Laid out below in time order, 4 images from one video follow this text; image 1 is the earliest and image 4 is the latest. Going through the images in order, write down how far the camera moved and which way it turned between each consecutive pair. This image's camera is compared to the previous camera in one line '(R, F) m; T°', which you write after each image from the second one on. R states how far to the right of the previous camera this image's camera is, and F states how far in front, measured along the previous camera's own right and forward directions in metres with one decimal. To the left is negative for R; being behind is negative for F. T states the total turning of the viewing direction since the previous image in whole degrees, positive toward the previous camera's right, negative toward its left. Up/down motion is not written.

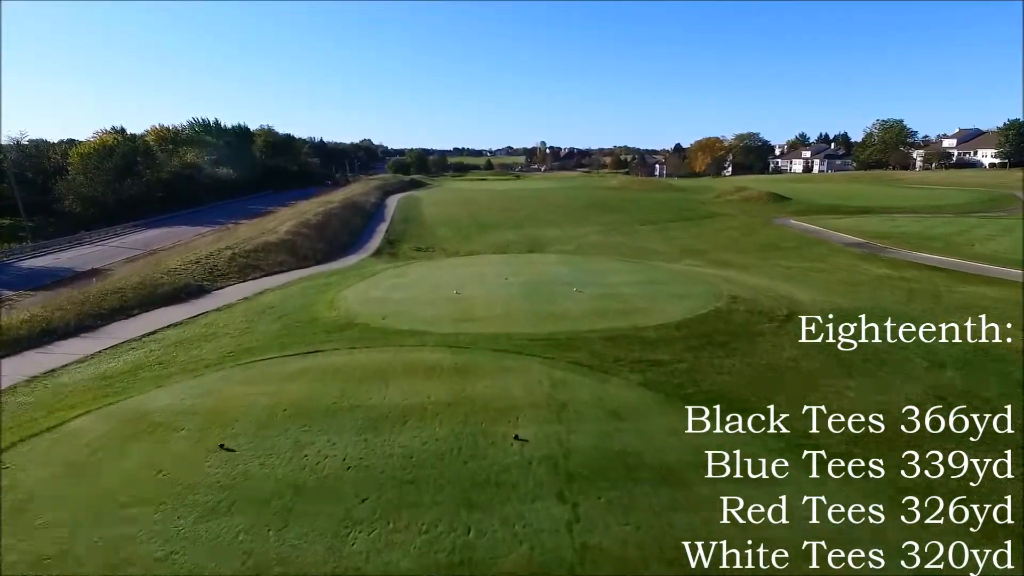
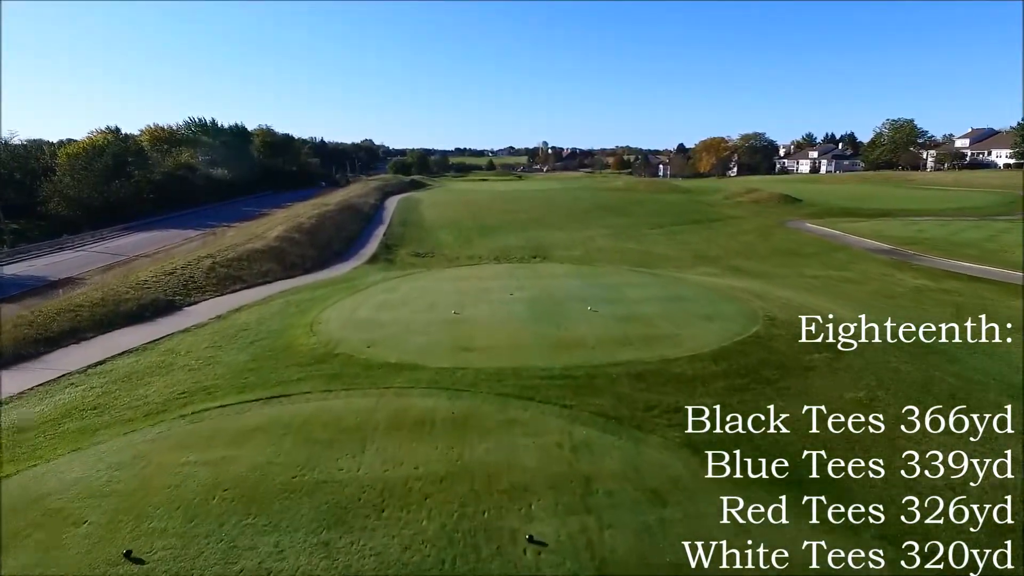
(-0.1, +1.9) m; 0°
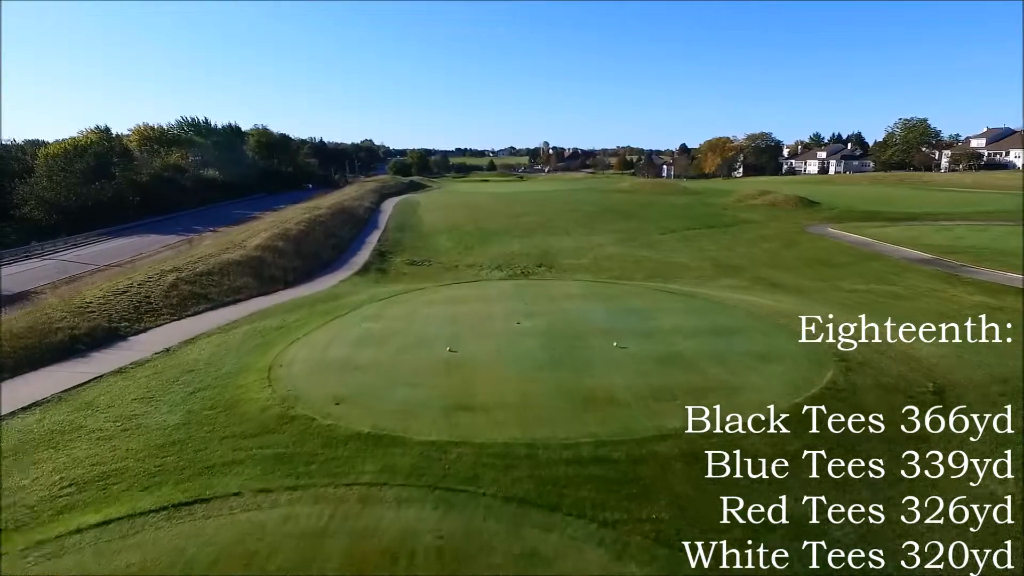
(-0.1, +2.6) m; 0°
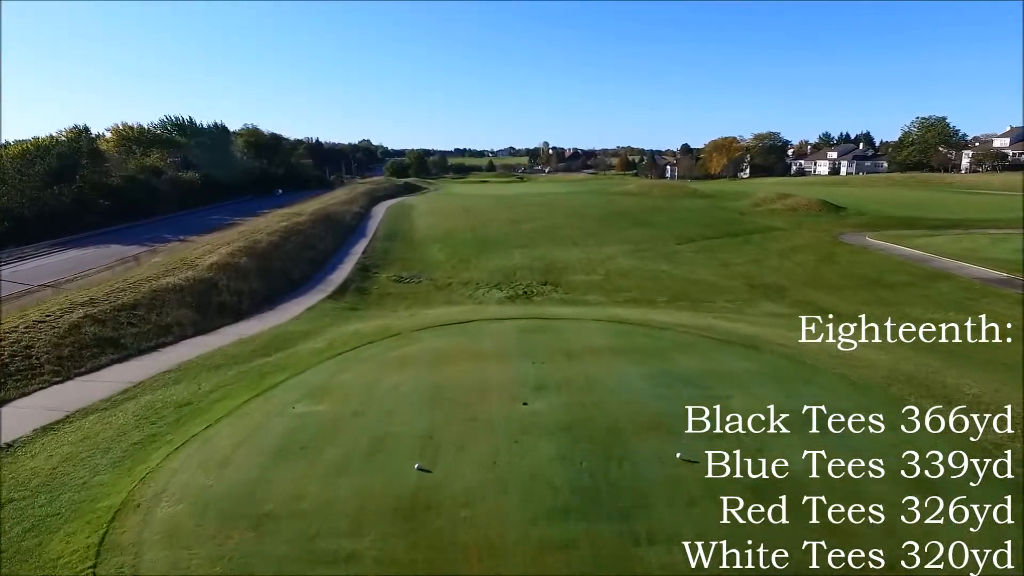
(-0.1, +4.1) m; 0°
